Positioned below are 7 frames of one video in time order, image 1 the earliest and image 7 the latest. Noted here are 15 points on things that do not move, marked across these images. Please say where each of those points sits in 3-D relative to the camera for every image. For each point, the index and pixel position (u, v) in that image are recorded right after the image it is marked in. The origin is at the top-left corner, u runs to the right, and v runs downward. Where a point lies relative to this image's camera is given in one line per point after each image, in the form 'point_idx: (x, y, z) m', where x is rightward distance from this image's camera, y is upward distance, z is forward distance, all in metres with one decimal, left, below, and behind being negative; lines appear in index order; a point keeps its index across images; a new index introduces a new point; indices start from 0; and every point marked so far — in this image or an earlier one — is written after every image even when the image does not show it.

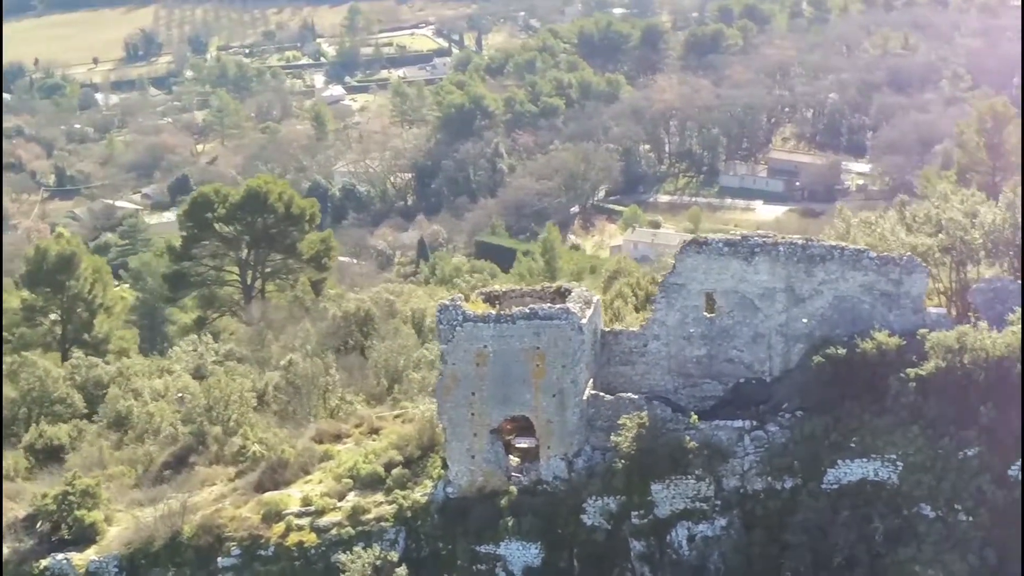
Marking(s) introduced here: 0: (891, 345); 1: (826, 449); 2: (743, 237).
0: (+4.0, -0.6, +12.3) m
1: (+3.3, -1.6, +12.0) m
2: (+2.6, +0.6, +13.6) m
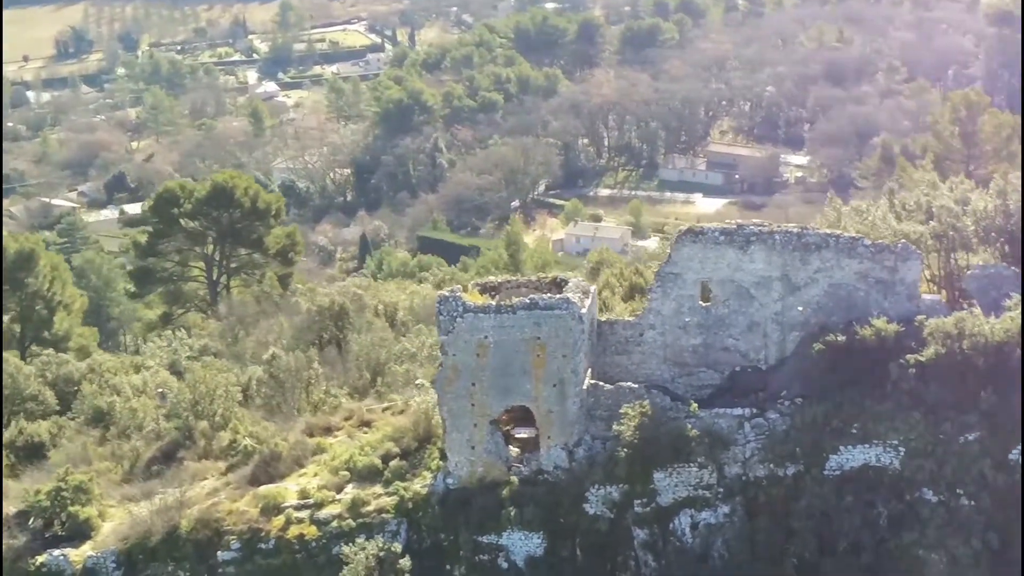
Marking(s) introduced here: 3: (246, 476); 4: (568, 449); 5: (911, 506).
0: (+4.0, -0.5, +12.3) m
1: (+3.3, -1.5, +12.1) m
2: (+2.6, +0.7, +13.6) m
3: (-3.6, -2.5, +15.9) m
4: (+0.6, -1.7, +12.6) m
5: (+4.0, -2.2, +11.7) m
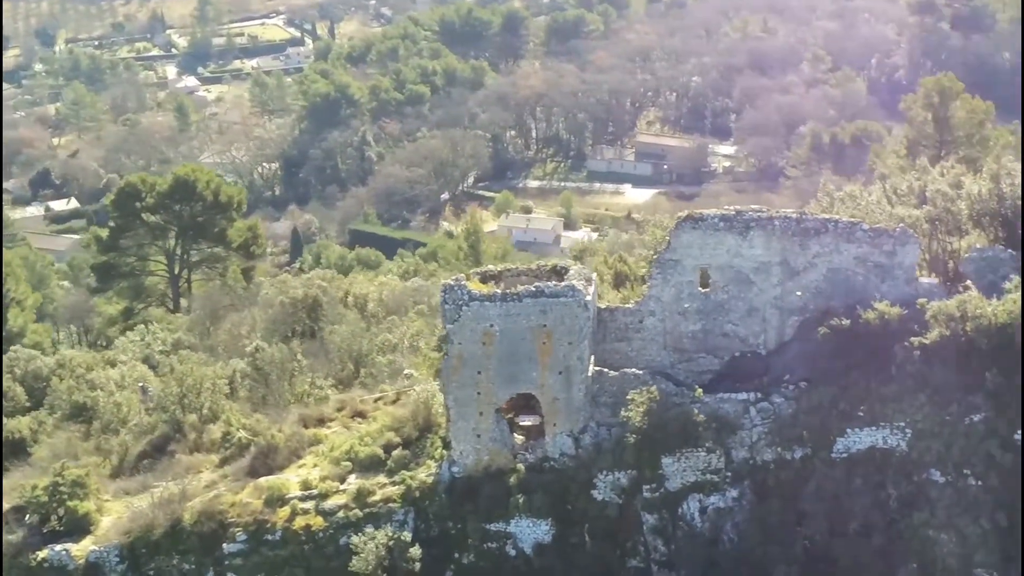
0: (+4.0, -0.3, +12.4) m
1: (+3.4, -1.4, +12.2) m
2: (+2.6, +0.9, +13.7) m
3: (-3.6, -2.4, +15.8) m
4: (+0.7, -1.6, +12.7) m
5: (+4.1, -2.0, +11.8) m
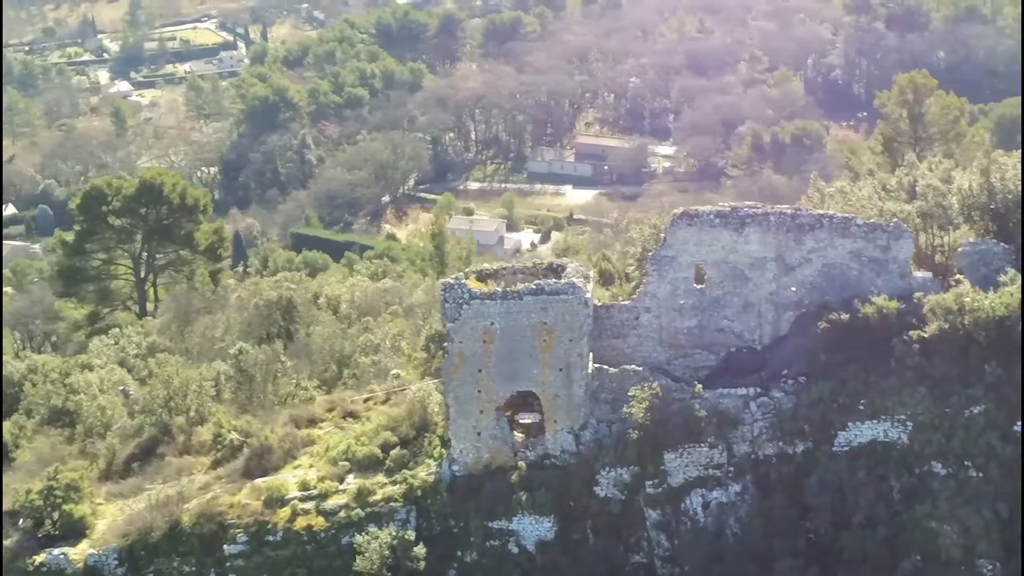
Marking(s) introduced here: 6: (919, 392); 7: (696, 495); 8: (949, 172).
0: (+4.0, -0.2, +12.5) m
1: (+3.4, -1.3, +12.2) m
2: (+2.6, +0.9, +13.7) m
3: (-3.7, -2.4, +15.7) m
4: (+0.7, -1.6, +12.7) m
5: (+4.2, -1.9, +11.9) m
6: (+4.2, -1.1, +12.1) m
7: (+2.0, -2.2, +12.4) m
8: (+6.5, +1.7, +17.5) m
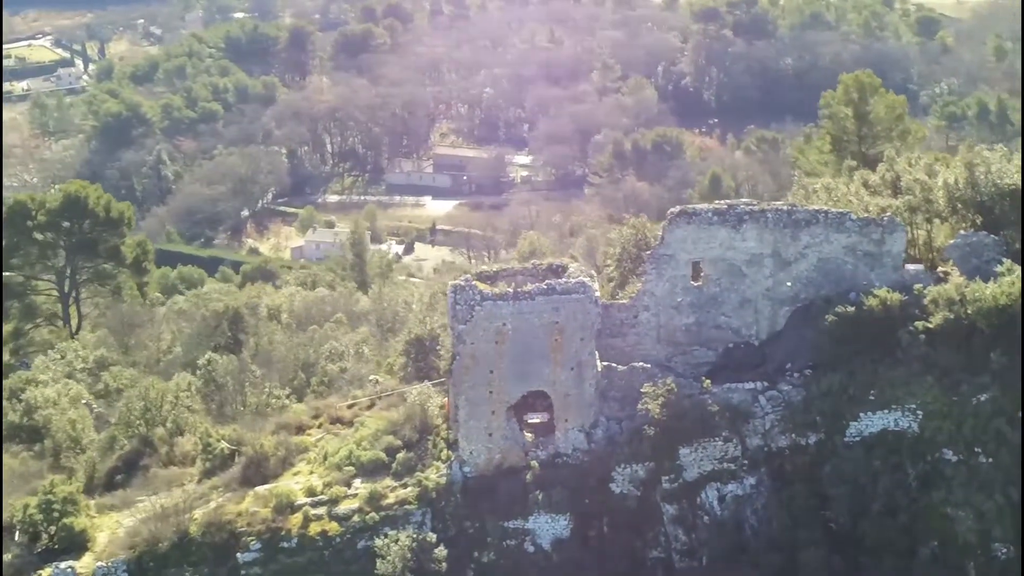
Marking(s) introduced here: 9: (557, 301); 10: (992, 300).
0: (+4.1, -0.1, +12.7) m
1: (+3.5, -1.2, +12.4) m
2: (+2.6, +1.0, +13.9) m
3: (-3.6, -2.5, +15.6) m
4: (+0.8, -1.6, +12.8) m
5: (+4.3, -1.8, +12.1) m
6: (+4.3, -1.0, +12.4) m
7: (+2.1, -2.2, +12.5) m
8: (+6.4, +1.8, +17.8) m
9: (+0.5, -0.1, +12.5) m
10: (+5.1, -0.1, +12.4) m
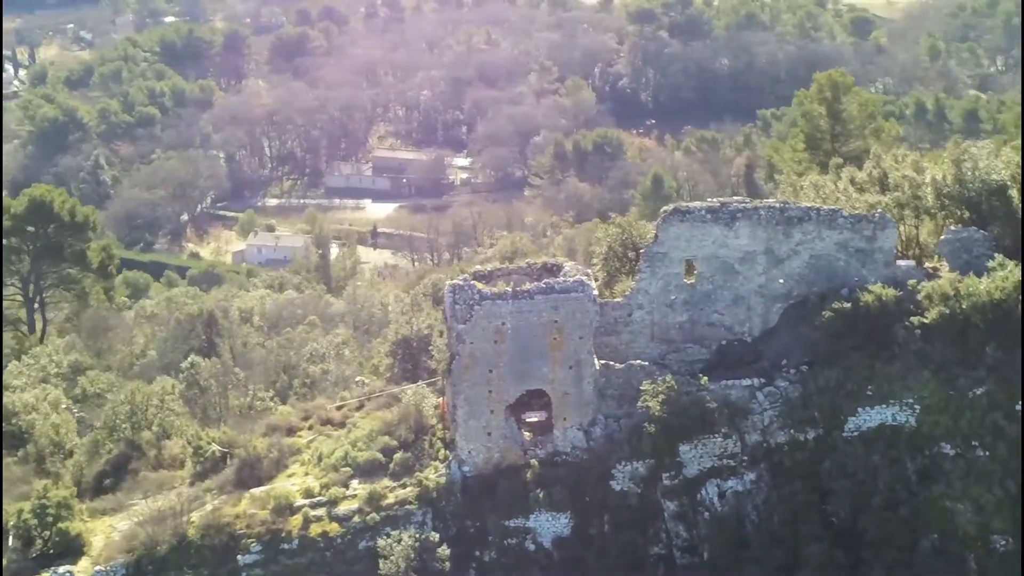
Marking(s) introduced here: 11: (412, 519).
0: (+4.1, -0.1, +12.9) m
1: (+3.5, -1.2, +12.6) m
2: (+2.5, +1.0, +14.0) m
3: (-3.7, -2.5, +15.6) m
4: (+0.8, -1.5, +12.8) m
5: (+4.3, -1.8, +12.2) m
6: (+4.3, -0.9, +12.5) m
7: (+2.1, -2.1, +12.6) m
8: (+6.2, +1.9, +18.0) m
9: (+0.5, -0.1, +12.5) m
10: (+5.1, -0.1, +12.6) m
11: (-1.1, -2.5, +12.7) m
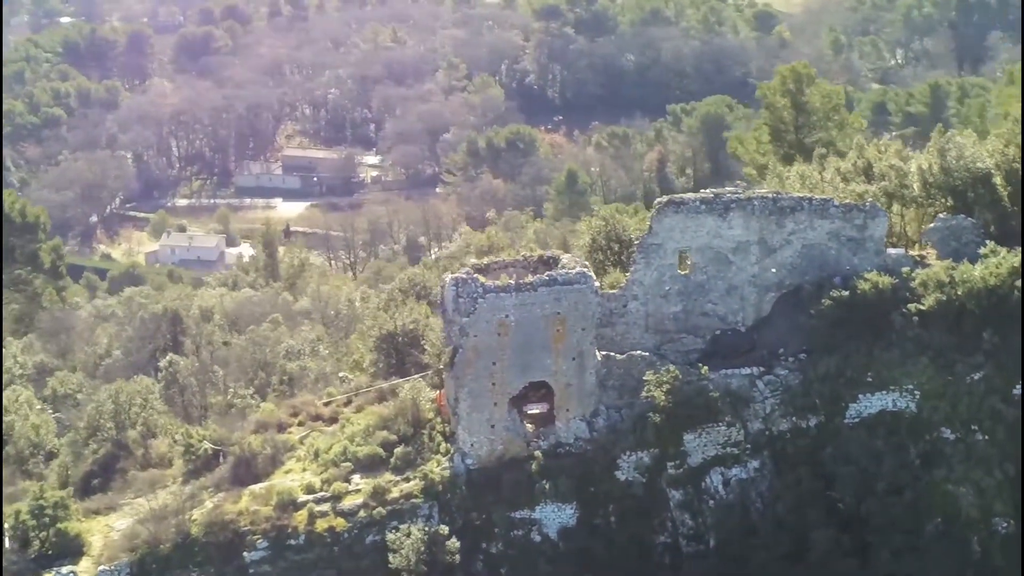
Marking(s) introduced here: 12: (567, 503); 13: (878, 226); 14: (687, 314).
0: (+4.1, 0.0, +13.0) m
1: (+3.6, -1.1, +12.7) m
2: (+2.5, +1.1, +14.1) m
3: (-3.7, -2.5, +15.6) m
4: (+0.8, -1.5, +13.0) m
5: (+4.4, -1.7, +12.4) m
6: (+4.4, -0.8, +12.7) m
7: (+2.2, -2.0, +12.8) m
8: (+6.1, +2.1, +18.2) m
9: (+0.5, 0.0, +12.6) m
10: (+5.1, +0.1, +12.8) m
11: (-1.0, -2.5, +12.8) m
12: (+0.6, -2.3, +12.6) m
13: (+4.4, +0.7, +14.0) m
14: (+2.2, -0.3, +14.3) m
